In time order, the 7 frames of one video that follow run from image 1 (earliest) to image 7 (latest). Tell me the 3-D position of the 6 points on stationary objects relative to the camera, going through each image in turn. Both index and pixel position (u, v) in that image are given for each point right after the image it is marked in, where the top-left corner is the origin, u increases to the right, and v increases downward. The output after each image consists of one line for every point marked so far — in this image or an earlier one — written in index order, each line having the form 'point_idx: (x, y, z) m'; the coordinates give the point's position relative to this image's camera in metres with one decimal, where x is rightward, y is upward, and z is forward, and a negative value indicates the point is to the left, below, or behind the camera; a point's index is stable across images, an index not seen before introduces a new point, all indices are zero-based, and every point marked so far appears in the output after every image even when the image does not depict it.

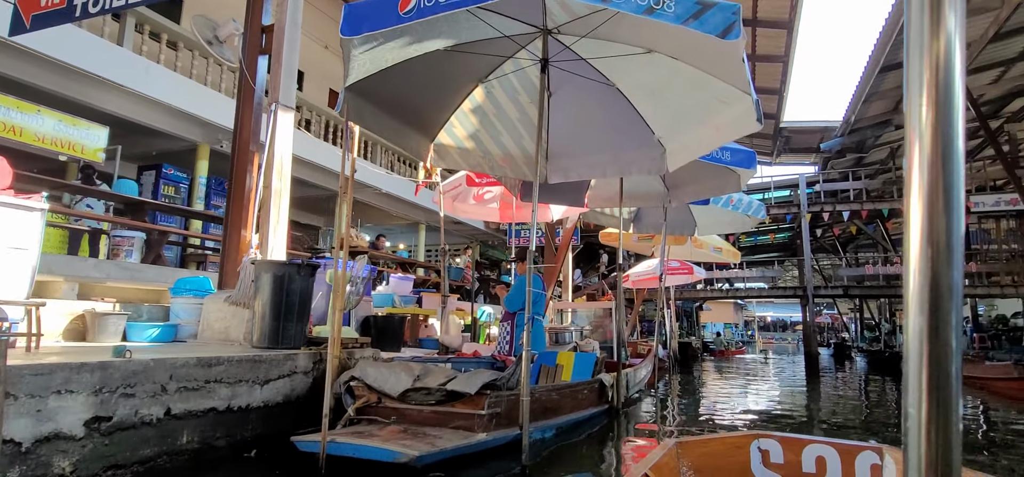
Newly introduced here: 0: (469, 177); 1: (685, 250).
0: (-0.5, +0.6, +5.8) m
1: (+2.7, -0.2, +8.7) m
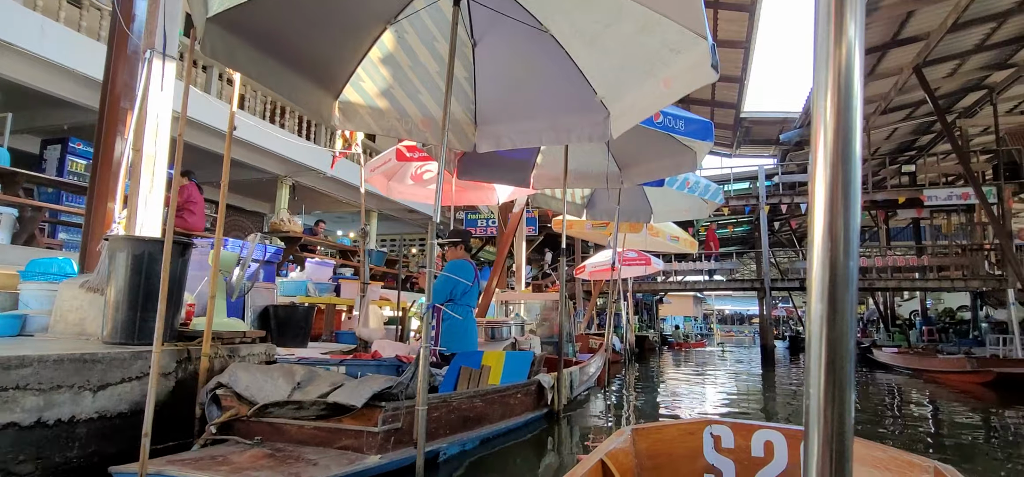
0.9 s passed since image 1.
0: (-1.1, +0.8, +5.2) m
1: (+1.9, 0.0, +8.3) m
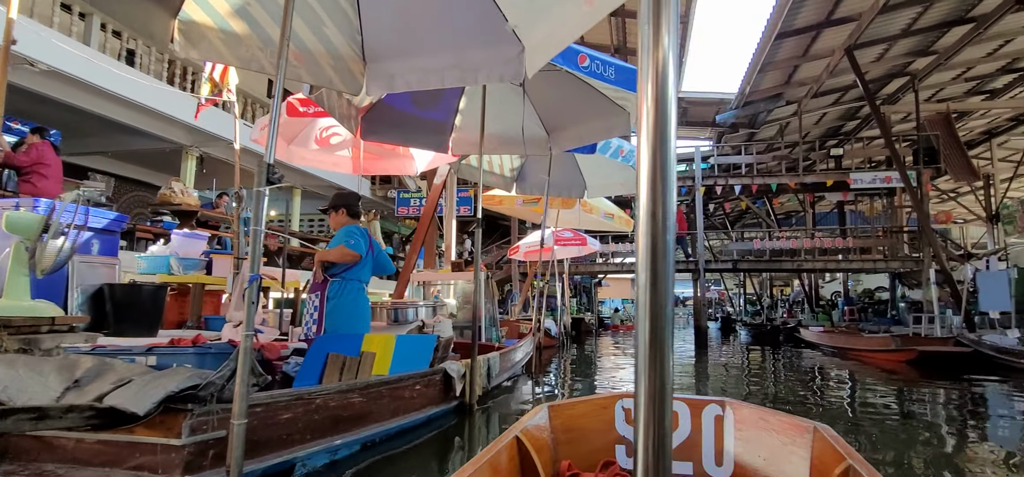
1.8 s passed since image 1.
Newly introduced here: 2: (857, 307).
0: (-1.7, +1.1, +4.4) m
1: (+0.9, +0.3, +7.8) m
2: (+10.3, -2.1, +16.8) m
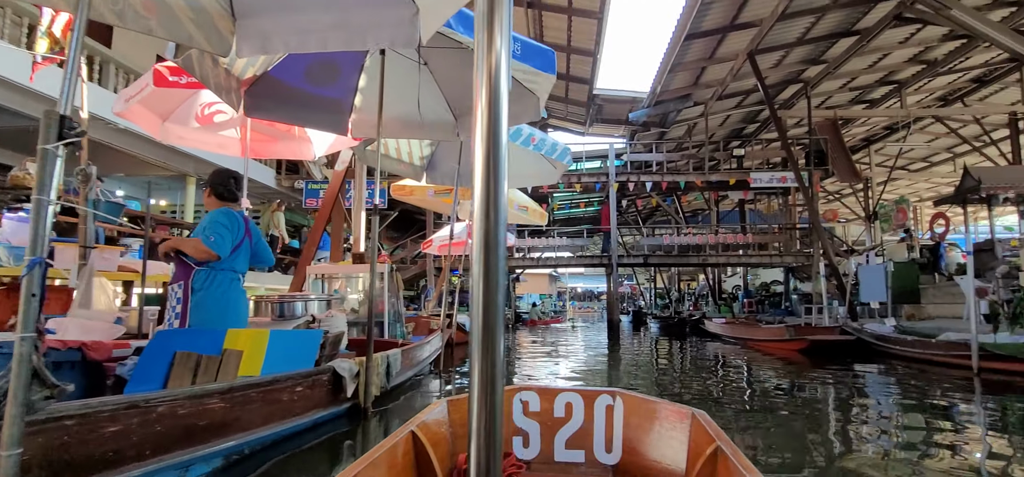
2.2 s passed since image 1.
0: (-2.4, +1.1, +3.9) m
1: (-0.3, +0.4, +7.6) m
2: (+7.8, -2.0, +17.9) m
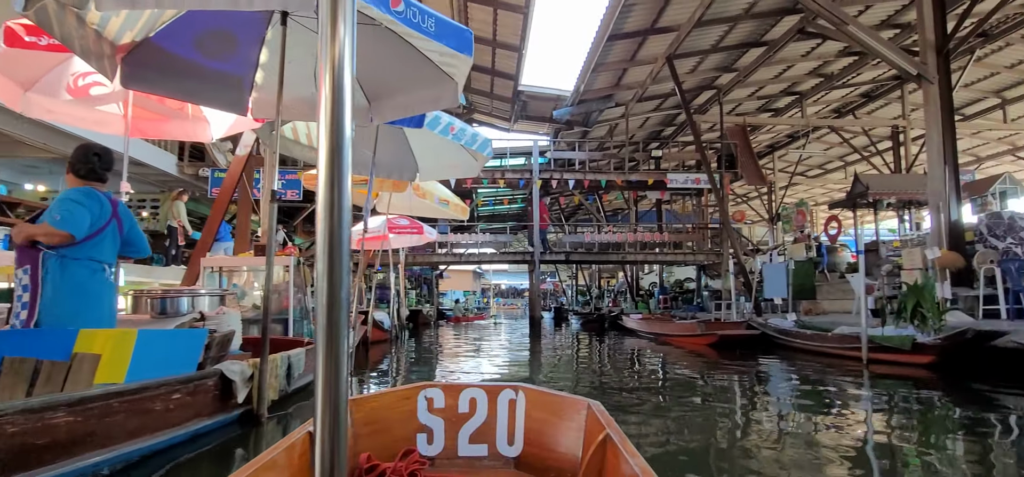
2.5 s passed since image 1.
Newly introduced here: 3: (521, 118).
0: (-3.0, +1.2, +3.3) m
1: (-1.4, +0.5, +7.3) m
2: (+5.2, -1.9, +18.6) m
3: (+0.2, +3.4, +15.7) m
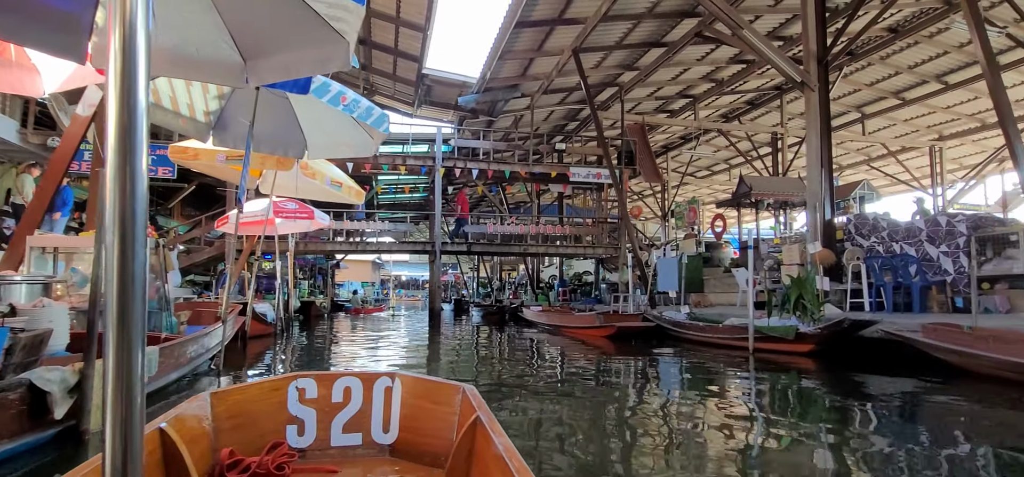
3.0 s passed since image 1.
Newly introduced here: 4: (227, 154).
0: (-3.4, +1.4, +2.4) m
1: (-2.6, +0.7, +6.7) m
2: (+1.9, -1.7, +19.0) m
3: (-2.3, +3.6, +15.1) m
4: (-3.0, +0.9, +6.0) m
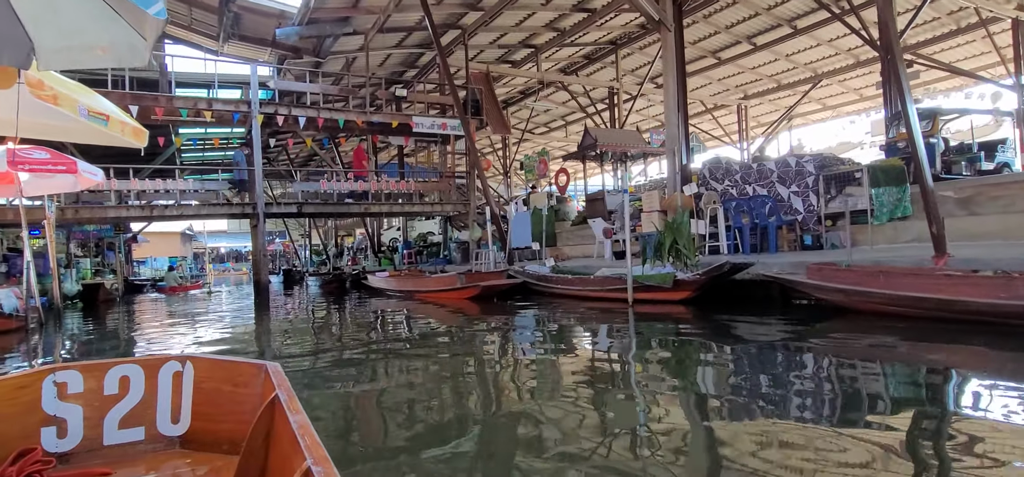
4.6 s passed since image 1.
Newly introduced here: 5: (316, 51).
0: (-3.6, +1.4, +0.3) m
1: (-4.0, +1.0, +4.6) m
2: (-3.1, -0.4, +17.8) m
3: (-6.2, +4.5, +12.5) m
4: (-4.2, +1.2, +3.8) m
5: (-4.6, +4.4, +13.2) m
